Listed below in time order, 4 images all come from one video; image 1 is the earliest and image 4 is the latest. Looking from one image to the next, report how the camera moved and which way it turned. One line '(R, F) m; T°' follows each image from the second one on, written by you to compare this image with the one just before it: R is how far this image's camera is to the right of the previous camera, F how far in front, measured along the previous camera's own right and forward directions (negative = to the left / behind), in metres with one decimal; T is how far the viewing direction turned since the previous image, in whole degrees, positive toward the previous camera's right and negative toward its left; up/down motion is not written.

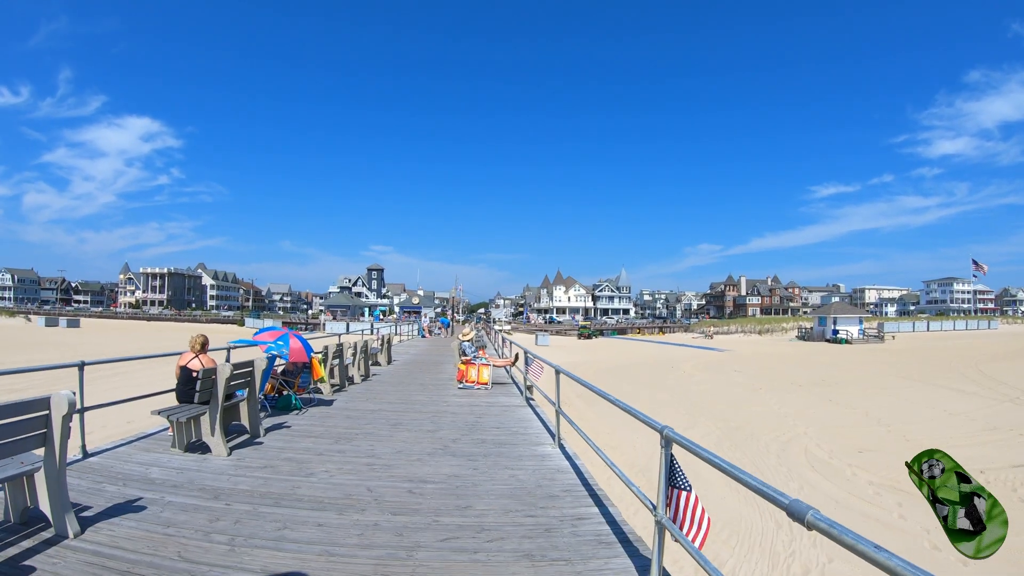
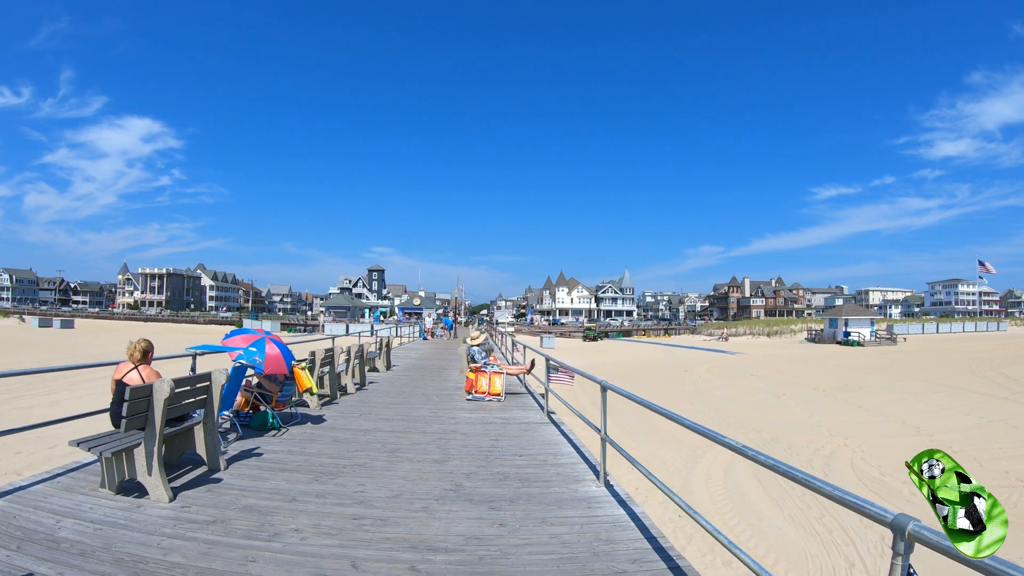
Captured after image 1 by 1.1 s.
(-0.3, +1.3) m; 0°
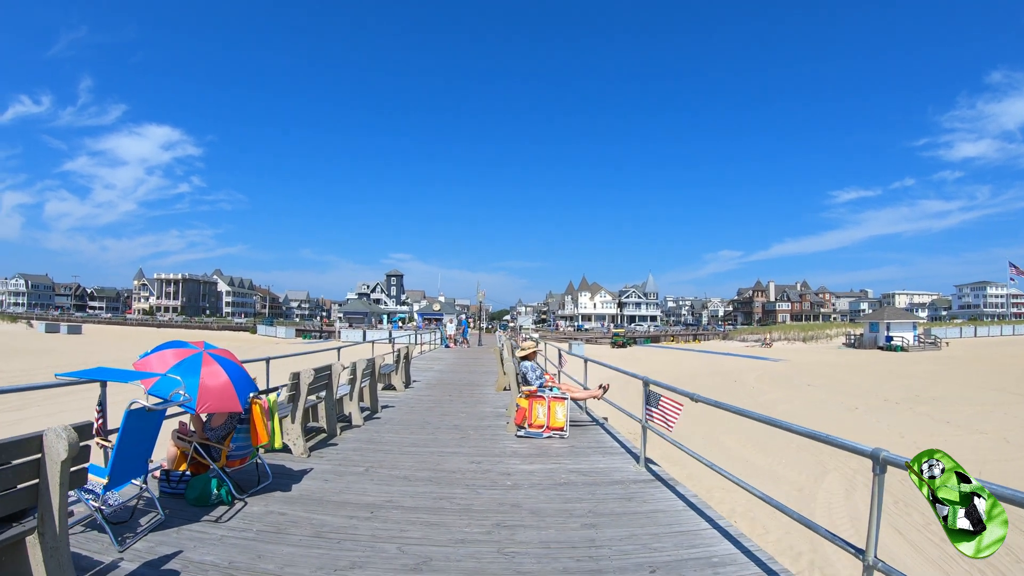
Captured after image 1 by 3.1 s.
(-0.6, +2.5) m; -1°
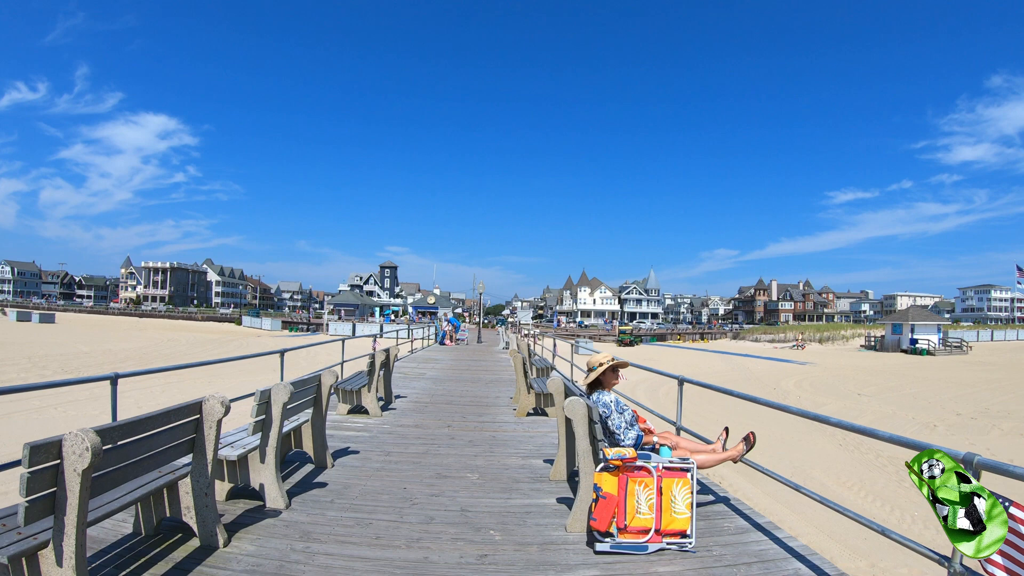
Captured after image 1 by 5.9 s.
(-0.4, +3.2) m; 0°
